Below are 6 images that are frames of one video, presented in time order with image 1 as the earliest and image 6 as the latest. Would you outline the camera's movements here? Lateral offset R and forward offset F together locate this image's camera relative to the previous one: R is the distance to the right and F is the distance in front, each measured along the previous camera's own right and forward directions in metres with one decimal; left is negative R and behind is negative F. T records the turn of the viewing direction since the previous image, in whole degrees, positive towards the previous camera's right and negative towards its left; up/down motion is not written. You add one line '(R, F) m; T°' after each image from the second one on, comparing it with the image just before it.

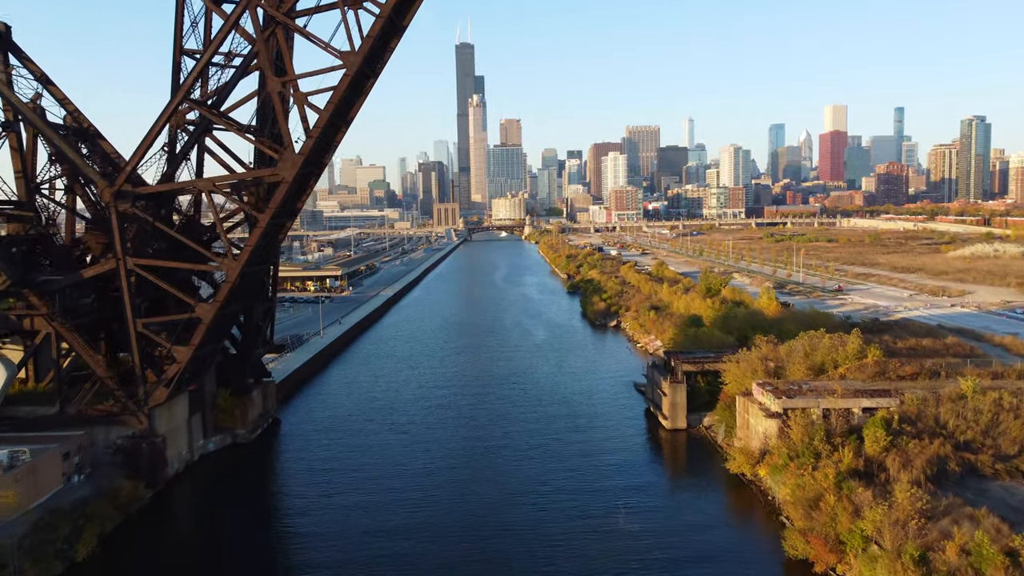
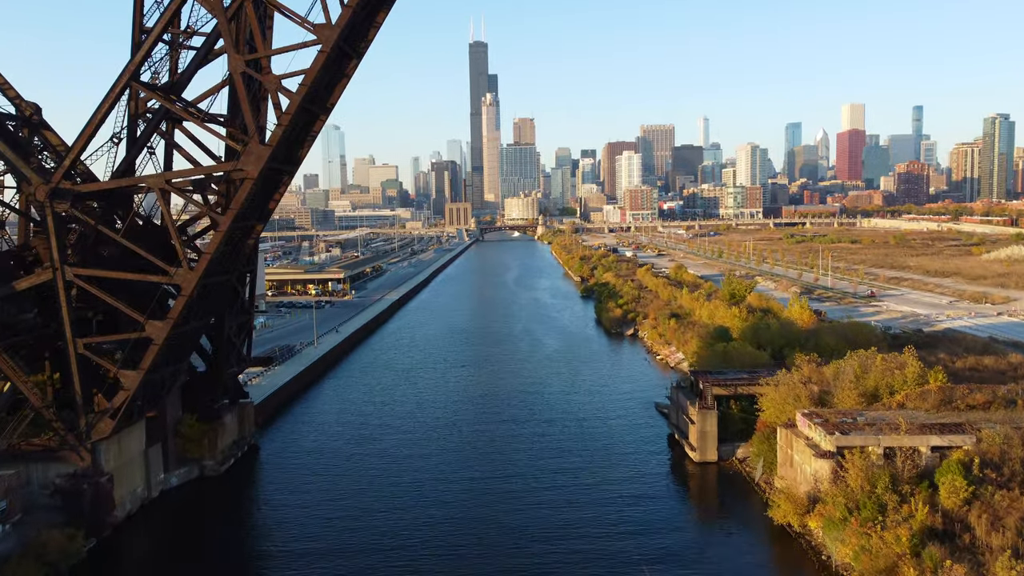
(+0.1, +1.8) m; -1°
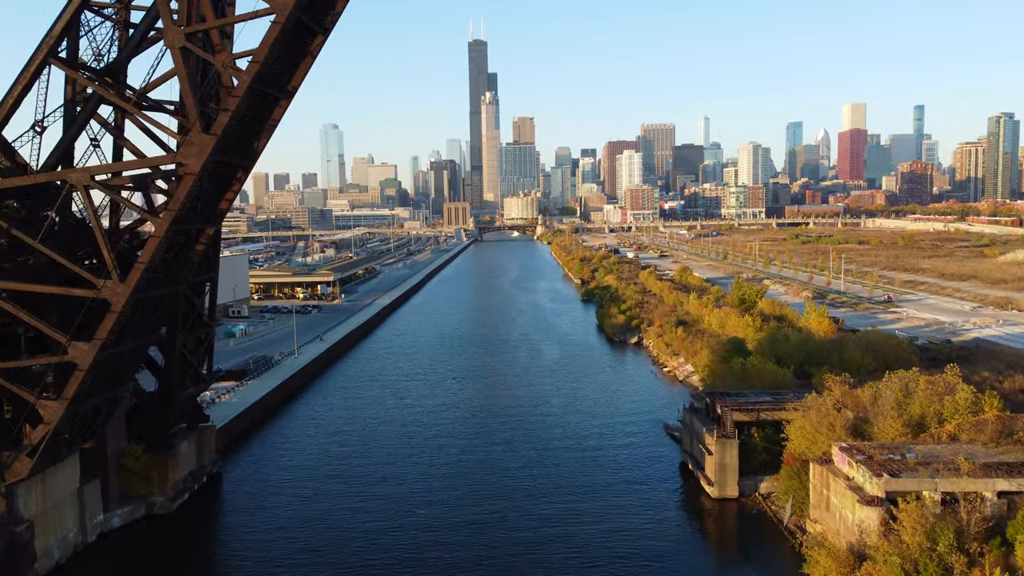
(+0.1, +1.6) m; 0°
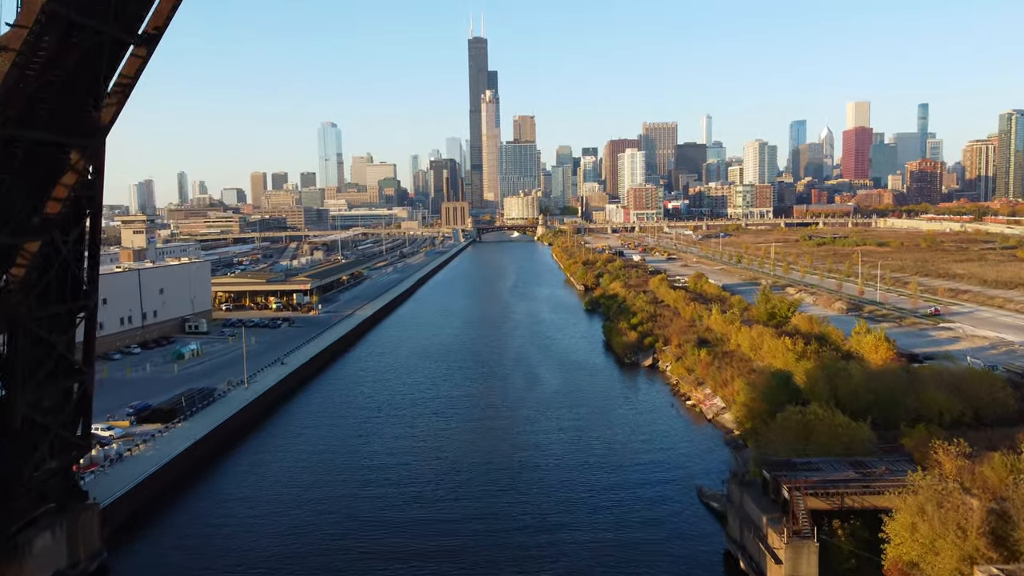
(+0.2, +3.4) m; 0°
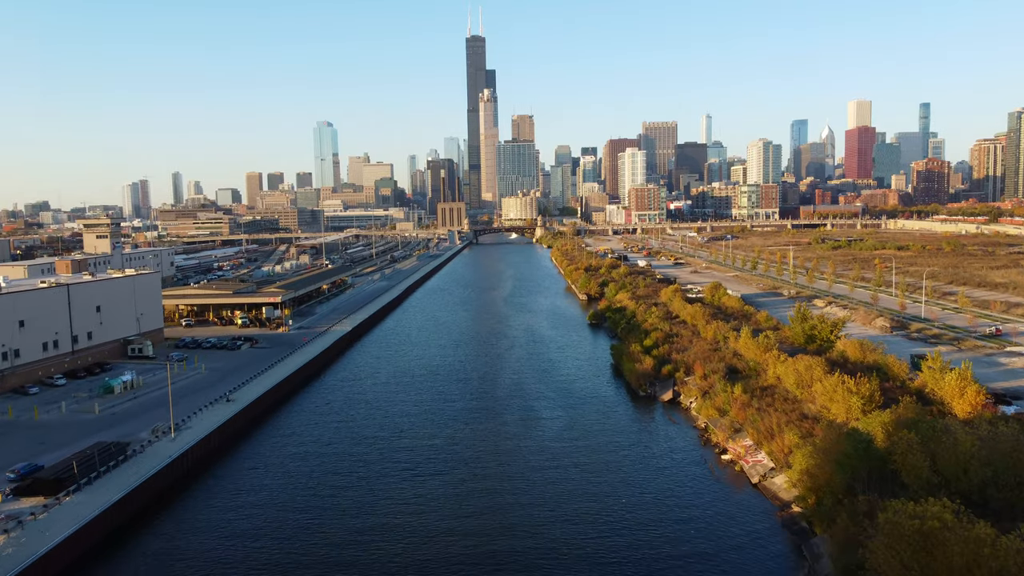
(+0.1, +3.4) m; 0°
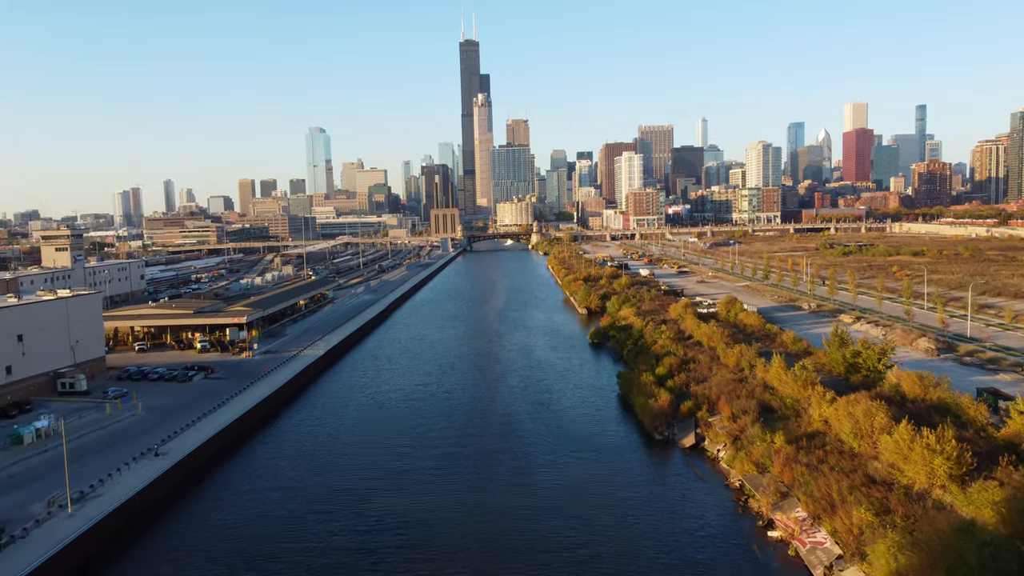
(+0.1, +2.9) m; 0°
